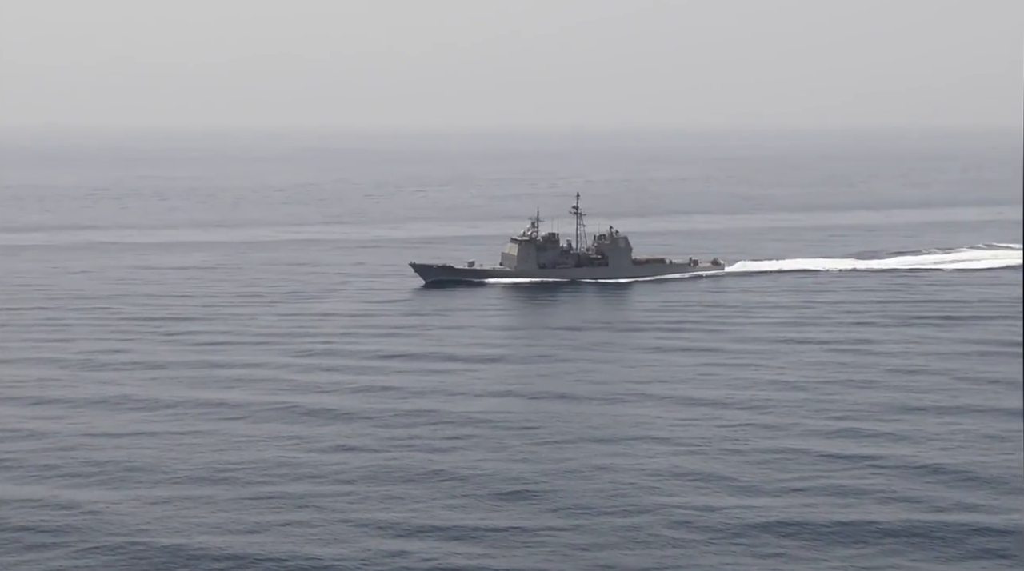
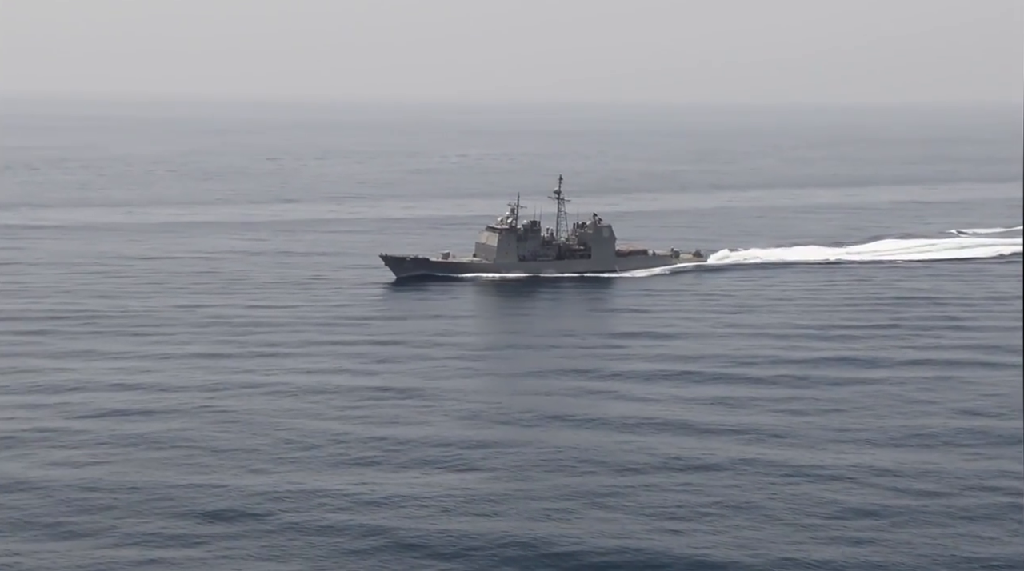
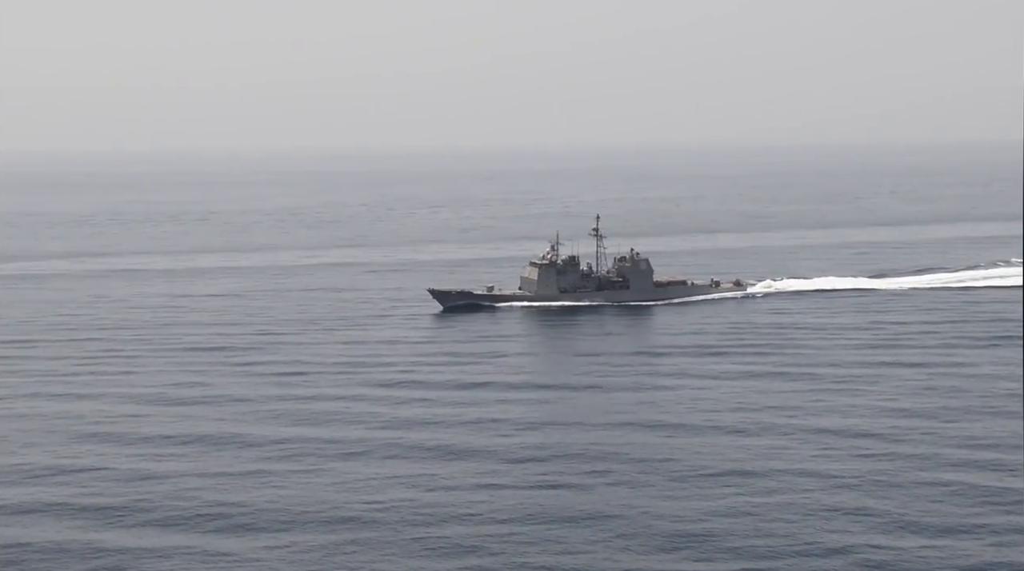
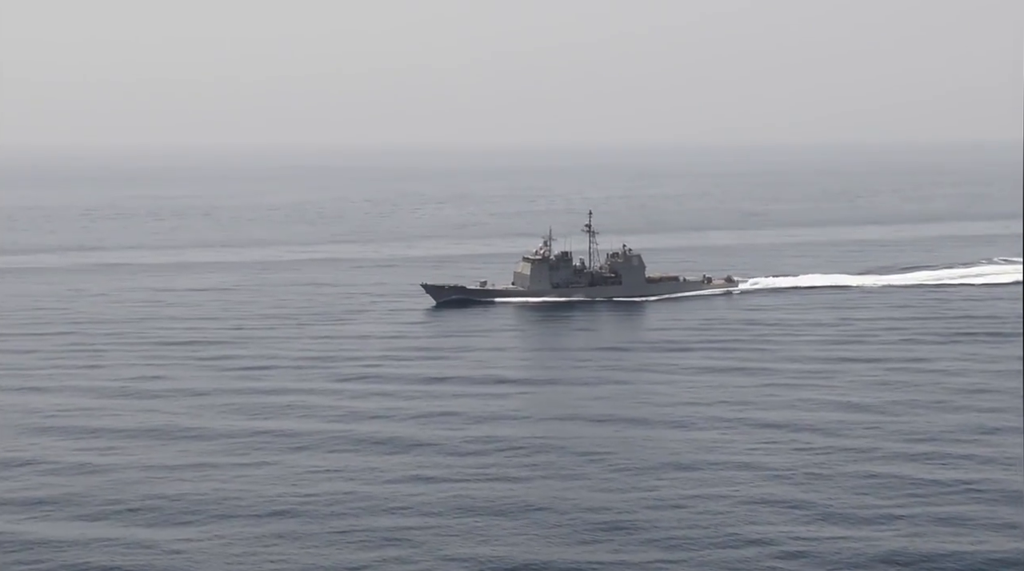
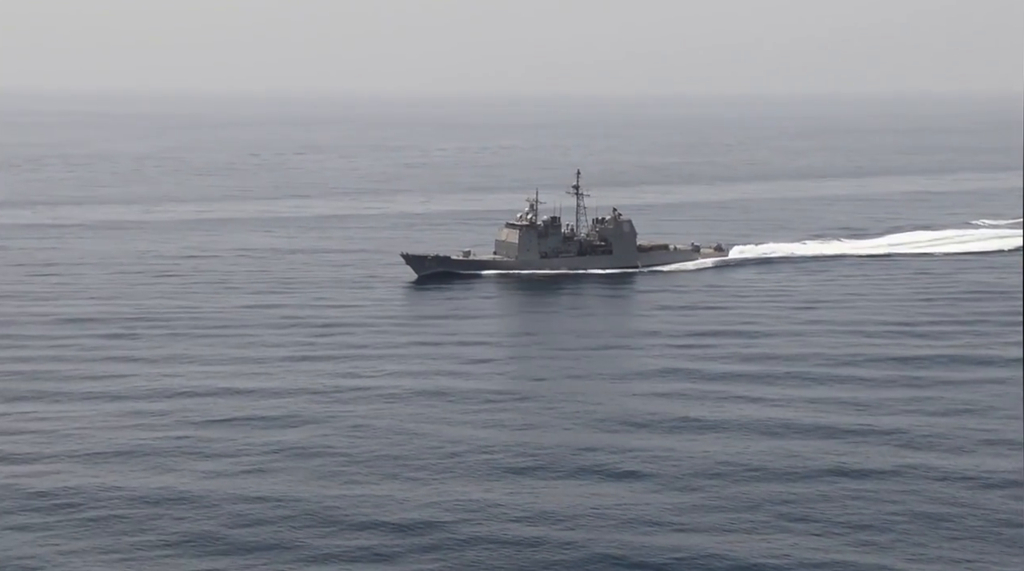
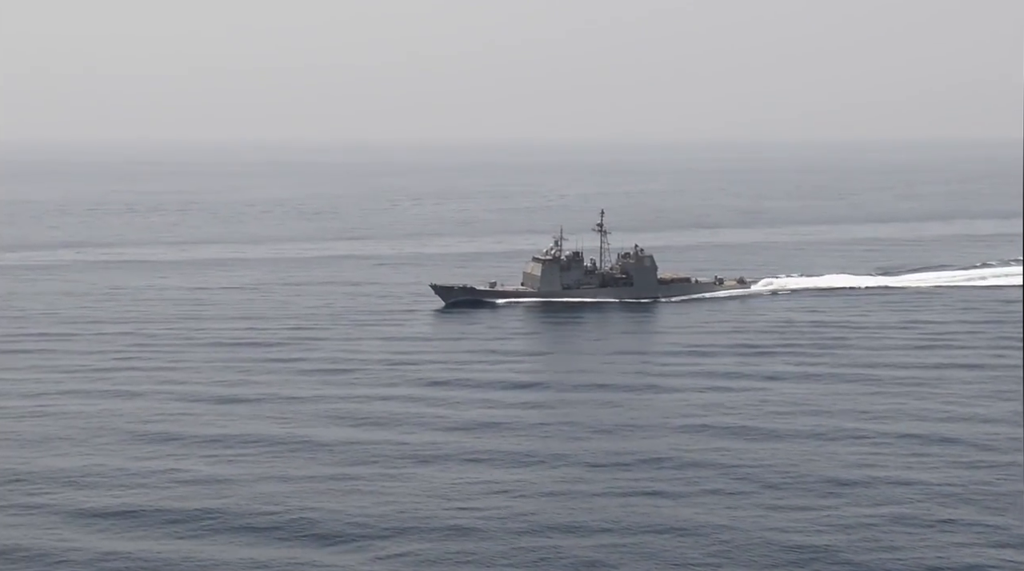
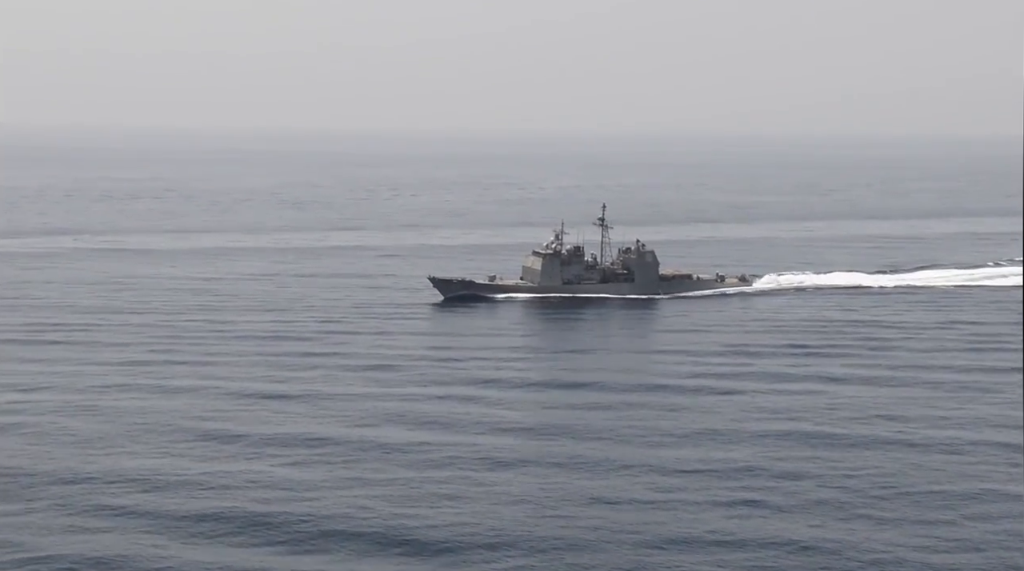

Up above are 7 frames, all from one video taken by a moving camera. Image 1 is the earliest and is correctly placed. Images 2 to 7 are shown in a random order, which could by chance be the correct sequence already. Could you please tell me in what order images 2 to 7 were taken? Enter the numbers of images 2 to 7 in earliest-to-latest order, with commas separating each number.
4, 3, 6, 7, 2, 5
